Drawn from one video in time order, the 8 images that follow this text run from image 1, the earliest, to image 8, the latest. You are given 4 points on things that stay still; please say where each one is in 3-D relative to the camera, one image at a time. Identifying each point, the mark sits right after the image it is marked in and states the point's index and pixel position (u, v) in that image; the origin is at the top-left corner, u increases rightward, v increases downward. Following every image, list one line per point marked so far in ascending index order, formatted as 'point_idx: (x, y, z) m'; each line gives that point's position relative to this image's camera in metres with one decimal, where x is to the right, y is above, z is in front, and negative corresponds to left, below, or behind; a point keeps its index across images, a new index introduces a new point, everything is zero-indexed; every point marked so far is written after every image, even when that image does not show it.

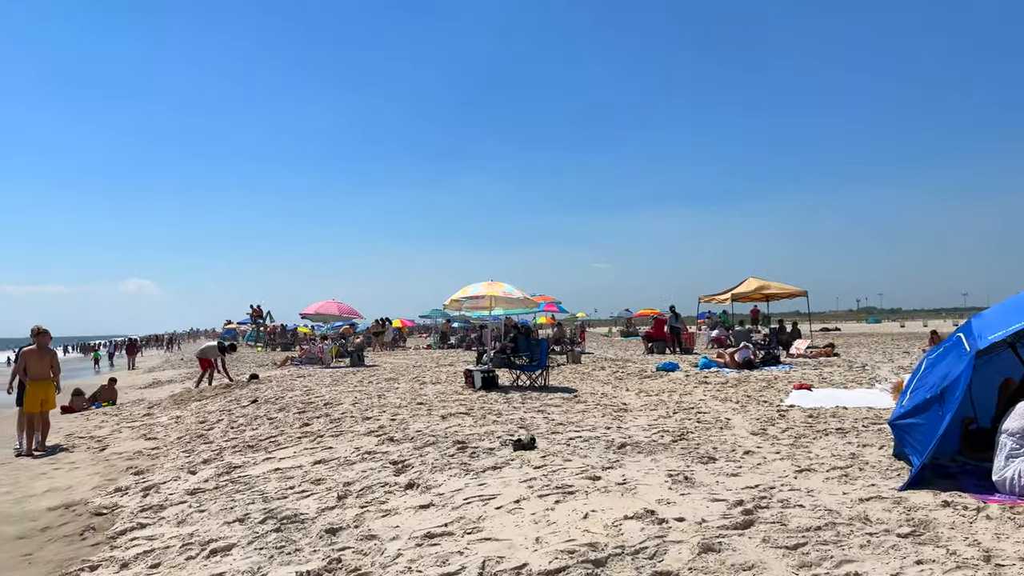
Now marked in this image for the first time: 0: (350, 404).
0: (-1.7, -1.2, +8.4) m
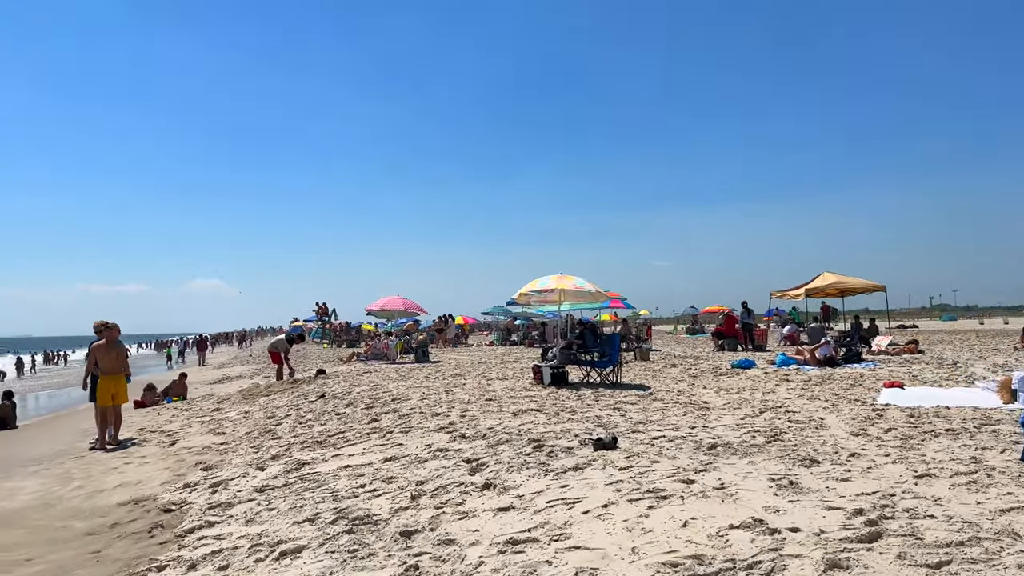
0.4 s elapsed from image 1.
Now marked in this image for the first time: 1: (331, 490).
0: (-0.9, -1.1, +8.2) m
1: (-1.0, -1.2, +4.7) m
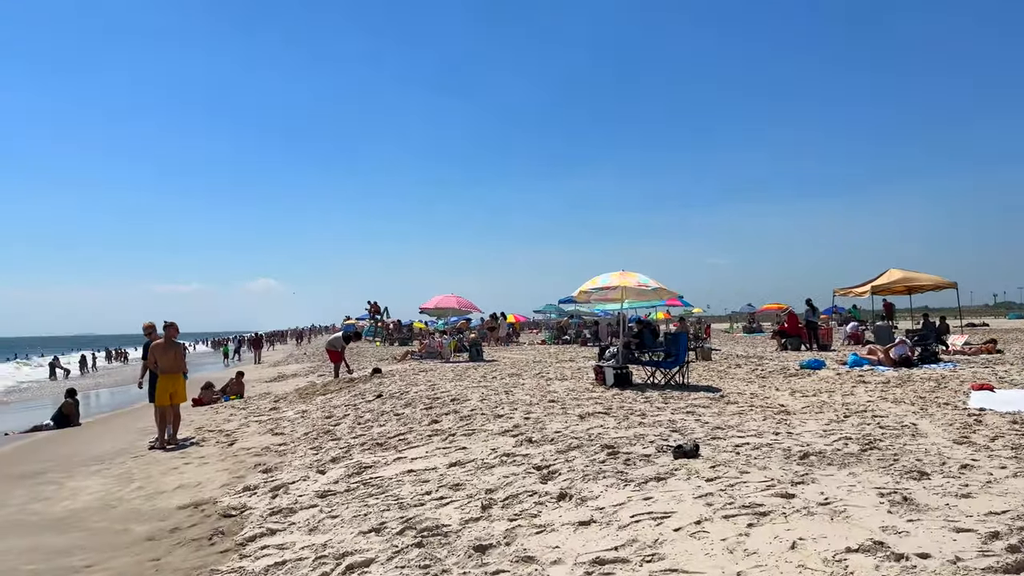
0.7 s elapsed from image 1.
0: (-0.3, -1.1, +8.0) m
1: (-0.6, -1.1, +4.5) m
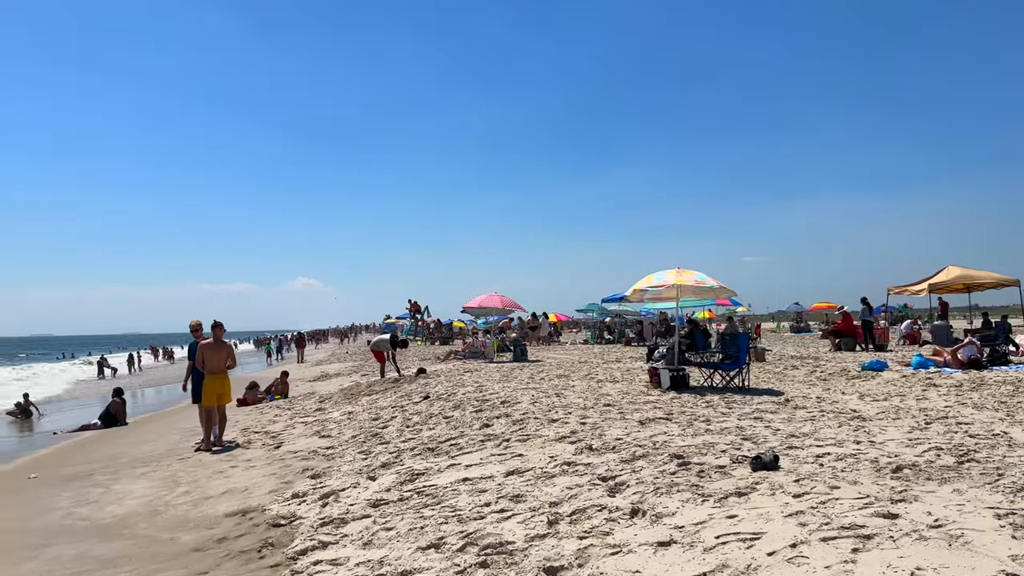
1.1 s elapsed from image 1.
0: (+0.2, -1.1, +7.7) m
1: (-0.3, -1.1, +4.2) m
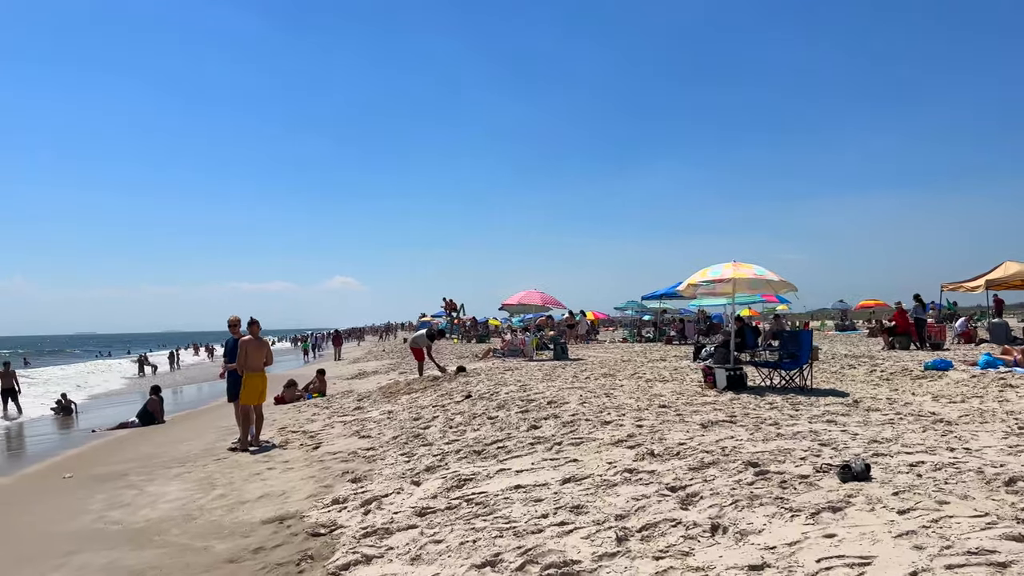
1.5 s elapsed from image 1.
0: (+0.6, -1.0, +7.3) m
1: (0.0, -1.1, +3.9) m
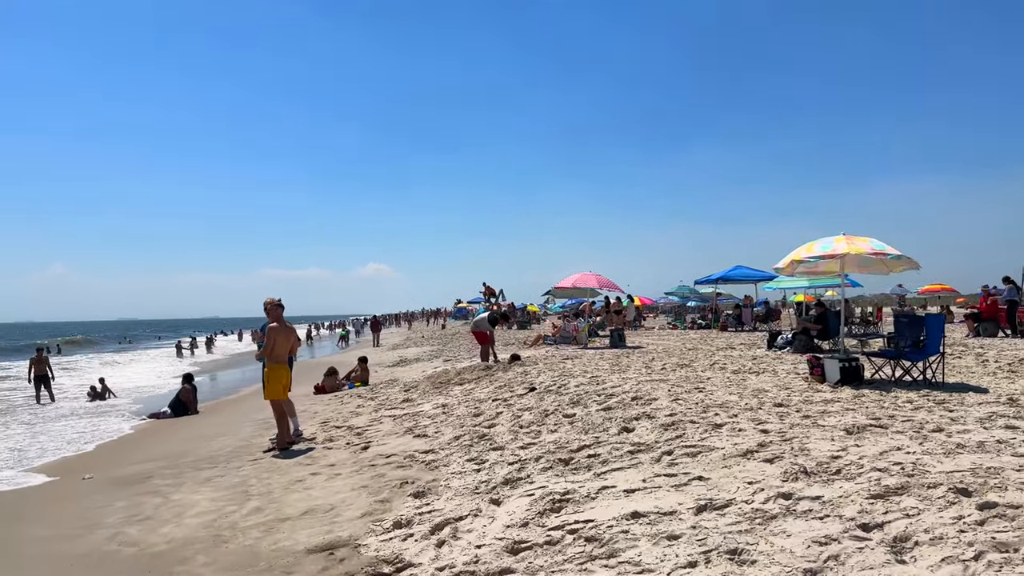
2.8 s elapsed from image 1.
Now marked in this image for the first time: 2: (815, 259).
0: (+1.2, -0.8, +6.3) m
1: (+0.4, -1.0, +2.8) m
2: (+2.5, +0.2, +6.9) m
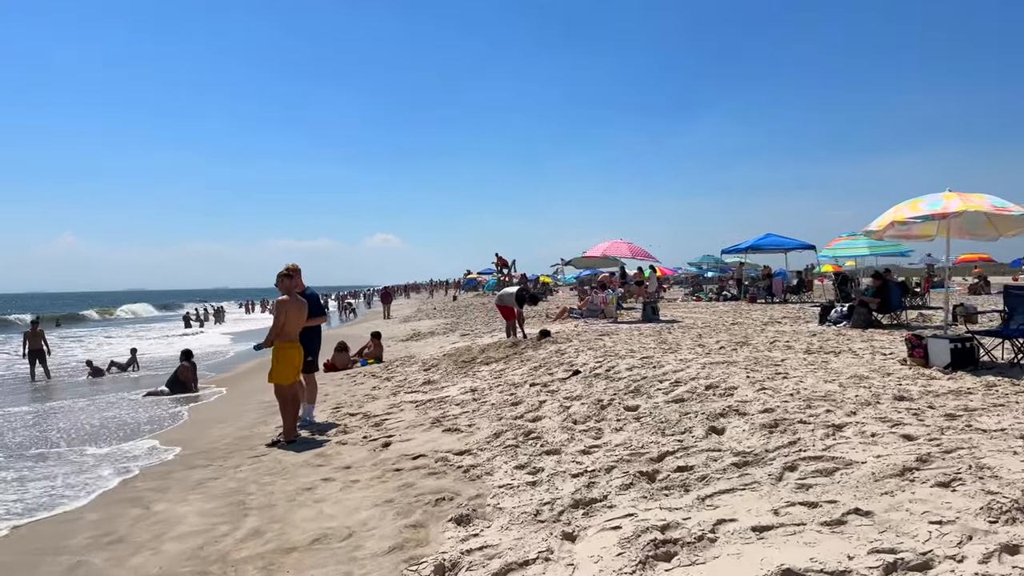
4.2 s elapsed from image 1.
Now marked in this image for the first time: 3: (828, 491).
0: (+1.5, -0.6, +5.2) m
1: (+0.7, -0.9, +1.8) m
2: (+2.9, +0.5, +5.8) m
3: (+1.2, -0.7, +3.1) m
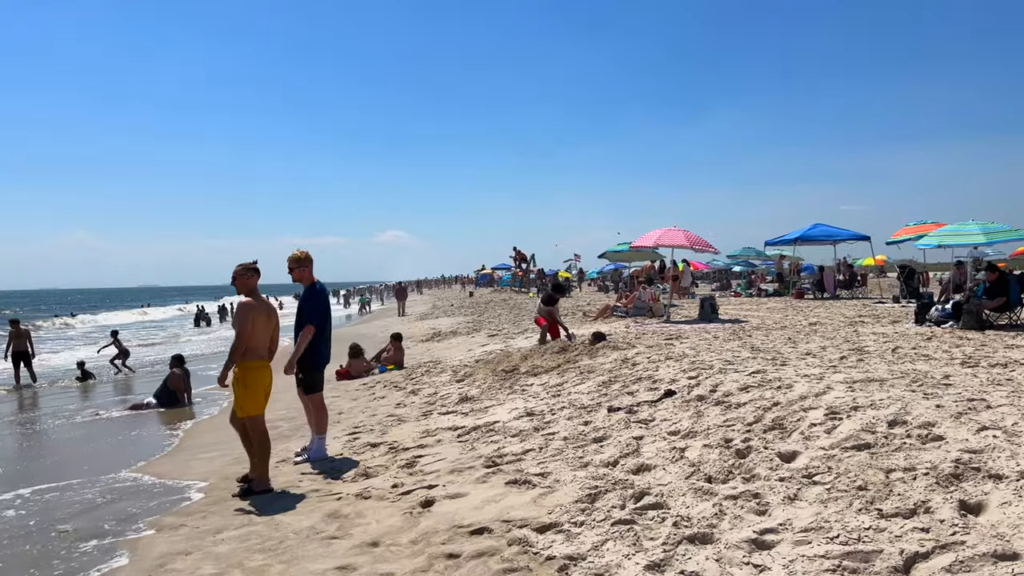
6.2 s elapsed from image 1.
0: (+1.9, -0.6, +3.6) m
1: (+1.1, -0.9, +0.2) m
2: (+3.3, +0.5, +4.2) m
3: (+1.6, -0.7, +1.5) m
